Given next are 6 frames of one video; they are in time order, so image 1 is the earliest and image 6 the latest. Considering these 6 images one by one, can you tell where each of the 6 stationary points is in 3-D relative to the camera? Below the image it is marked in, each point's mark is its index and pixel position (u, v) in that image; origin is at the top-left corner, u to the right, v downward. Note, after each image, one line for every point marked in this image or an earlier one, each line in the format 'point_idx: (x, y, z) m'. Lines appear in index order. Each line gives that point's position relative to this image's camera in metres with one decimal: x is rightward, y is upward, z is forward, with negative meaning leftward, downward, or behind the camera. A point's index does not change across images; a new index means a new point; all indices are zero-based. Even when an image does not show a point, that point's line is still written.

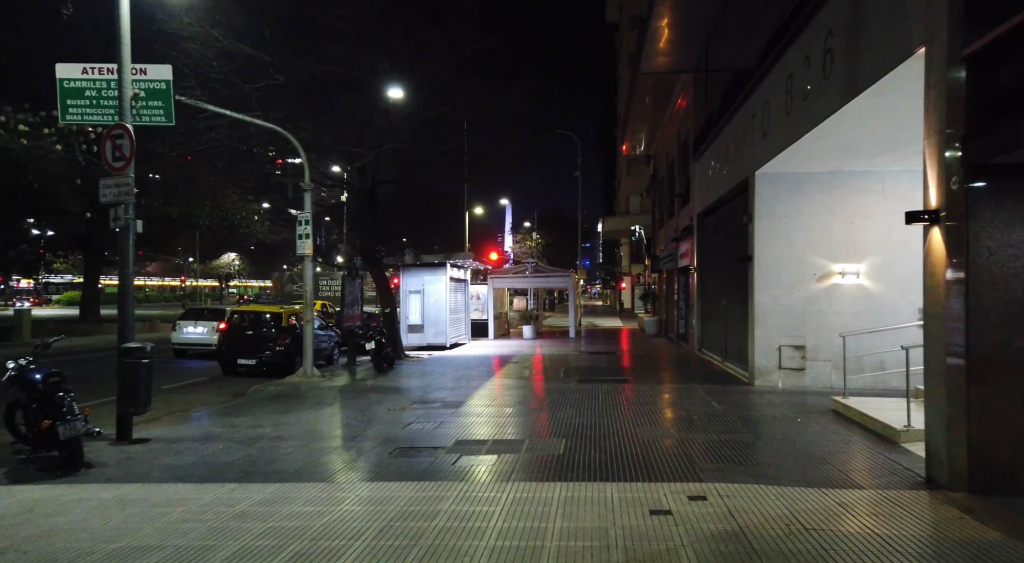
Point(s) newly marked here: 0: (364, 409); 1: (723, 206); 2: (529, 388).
0: (-2.3, -2.0, +10.7) m
1: (+4.8, +1.7, +15.4) m
2: (+0.3, -2.0, +12.7) m
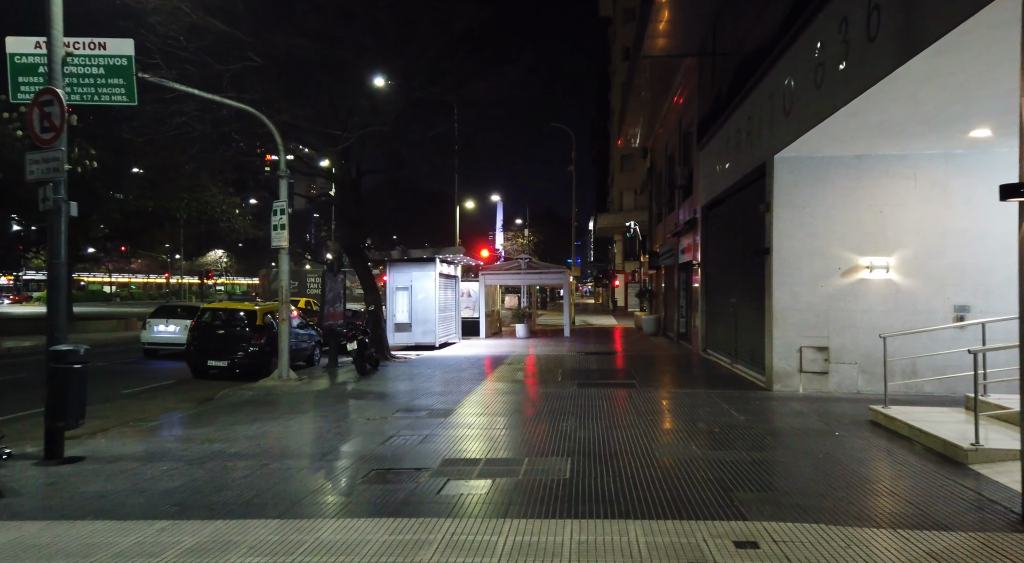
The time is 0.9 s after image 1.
0: (-2.4, -1.9, +9.6) m
1: (+4.7, +1.8, +14.3) m
2: (+0.2, -1.9, +11.6) m
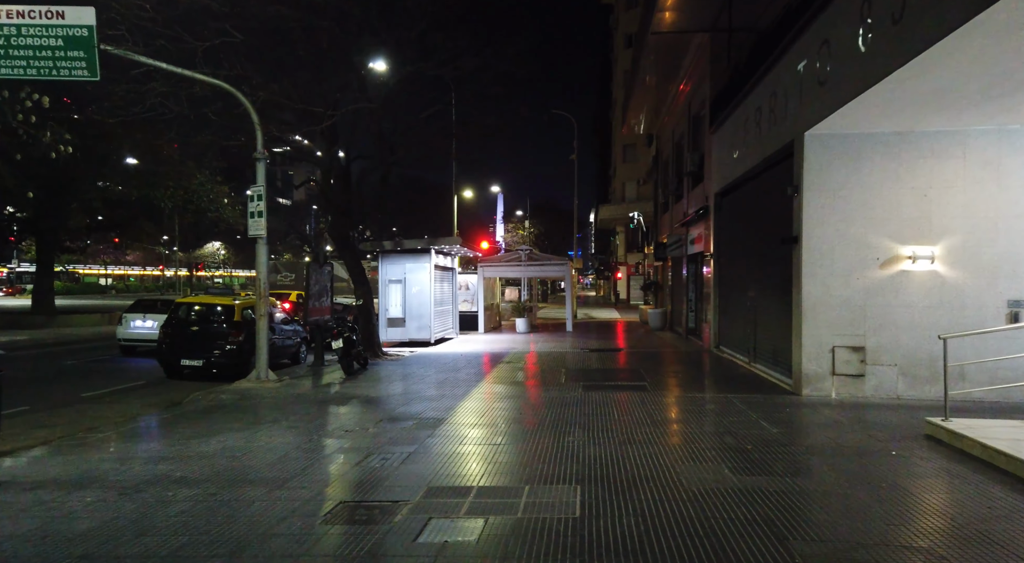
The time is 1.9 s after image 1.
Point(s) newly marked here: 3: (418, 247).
0: (-2.4, -1.8, +8.4) m
1: (+4.7, +2.0, +13.1) m
2: (+0.2, -1.8, +10.4) m
3: (-2.7, +1.0, +19.4) m
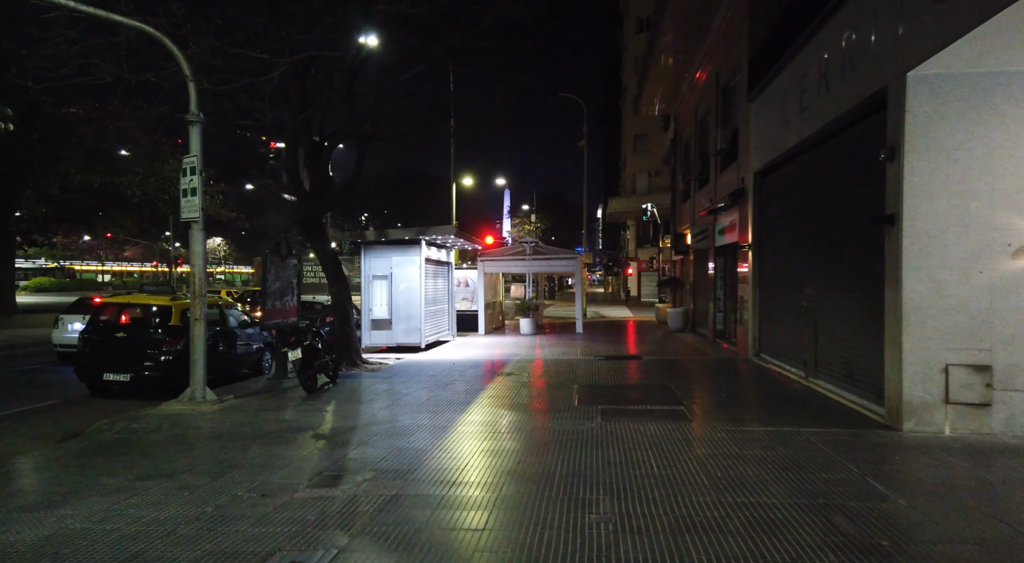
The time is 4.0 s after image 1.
0: (-2.5, -1.8, +5.9) m
1: (+4.7, +2.1, +10.5) m
2: (+0.2, -1.7, +7.9) m
3: (-2.6, +1.1, +16.9) m
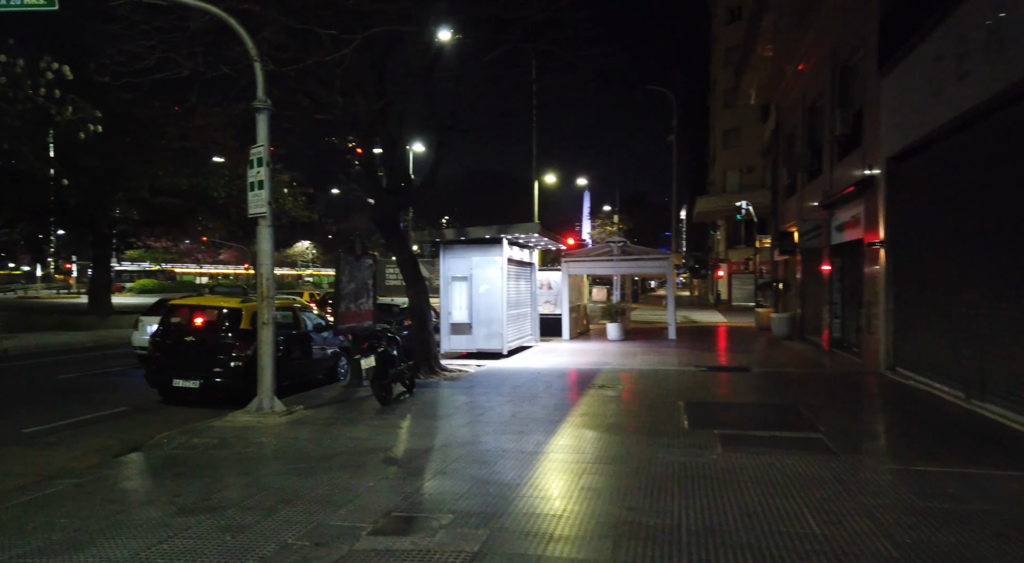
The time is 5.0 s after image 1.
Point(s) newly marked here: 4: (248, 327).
0: (-1.7, -1.8, +4.9) m
1: (+6.0, +2.0, +8.7) m
2: (+1.2, -1.7, +6.6) m
3: (-0.6, +1.1, +15.9) m
4: (-4.1, -0.7, +10.5) m
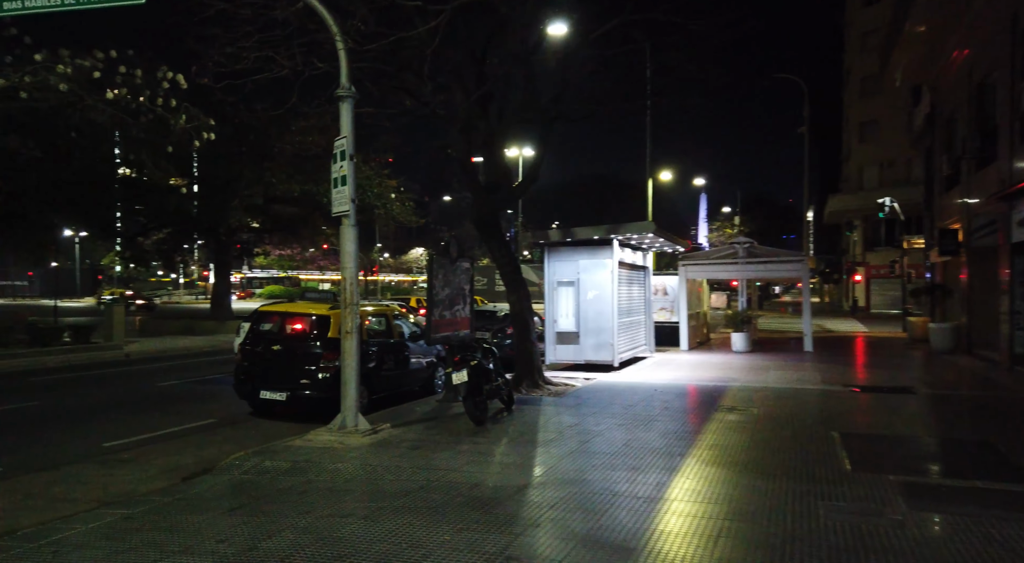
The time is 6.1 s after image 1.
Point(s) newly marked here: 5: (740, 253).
0: (-1.1, -1.8, +3.9) m
1: (+7.1, +2.0, +6.4) m
2: (+2.1, -1.8, +5.0) m
3: (+1.8, +0.9, +14.5) m
4: (-2.5, -0.8, +9.8) m
5: (+6.3, +0.8, +18.8) m
